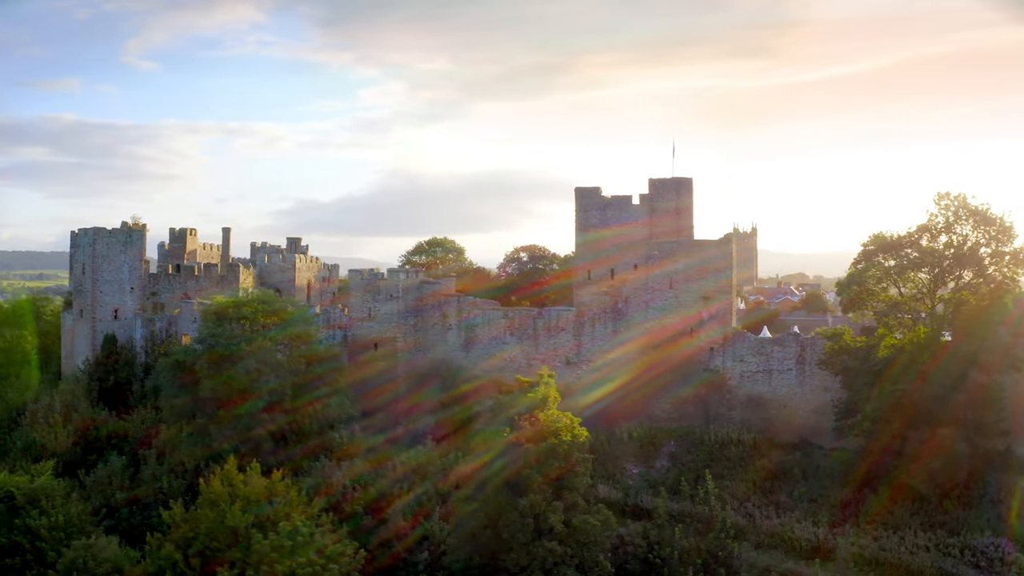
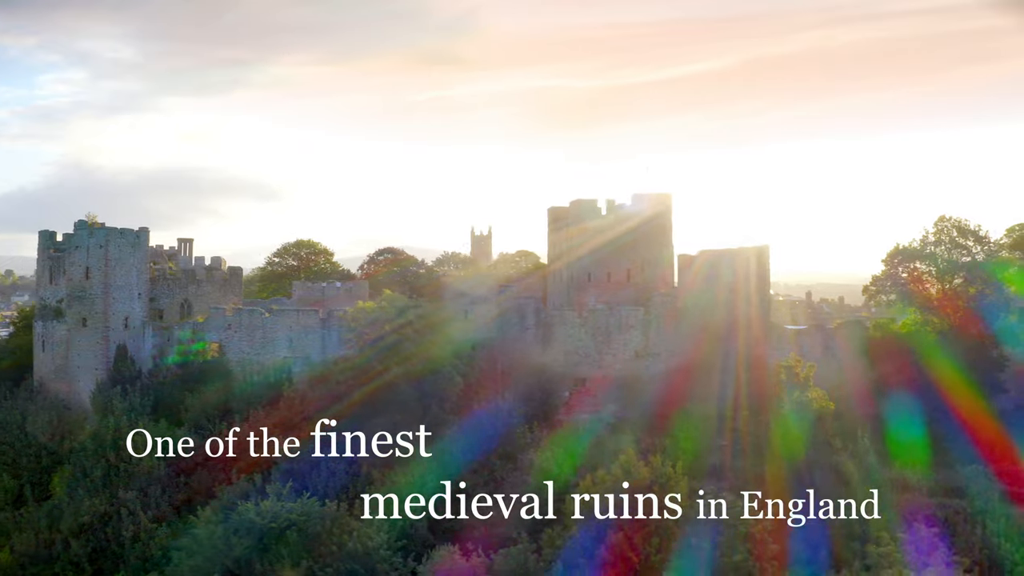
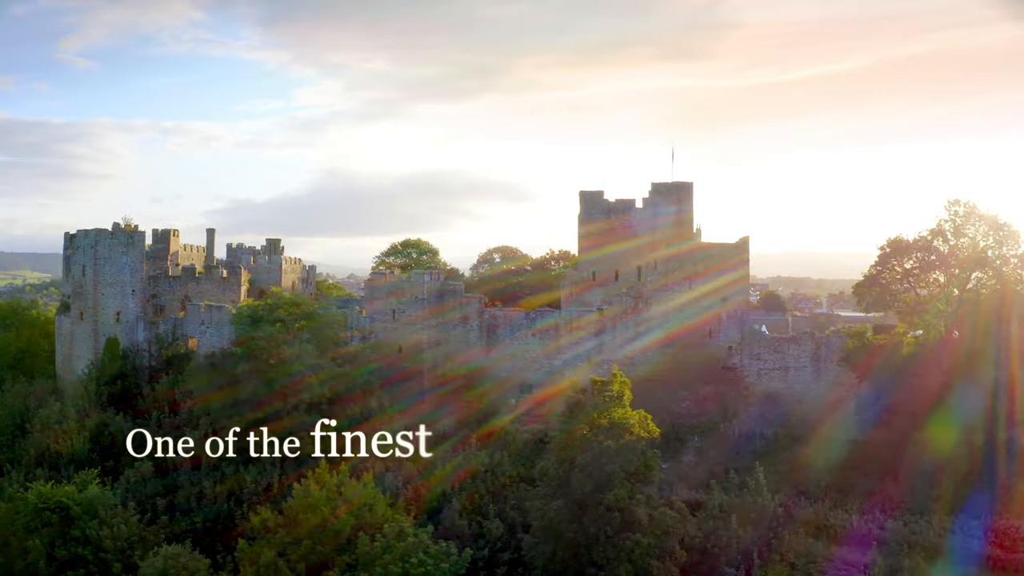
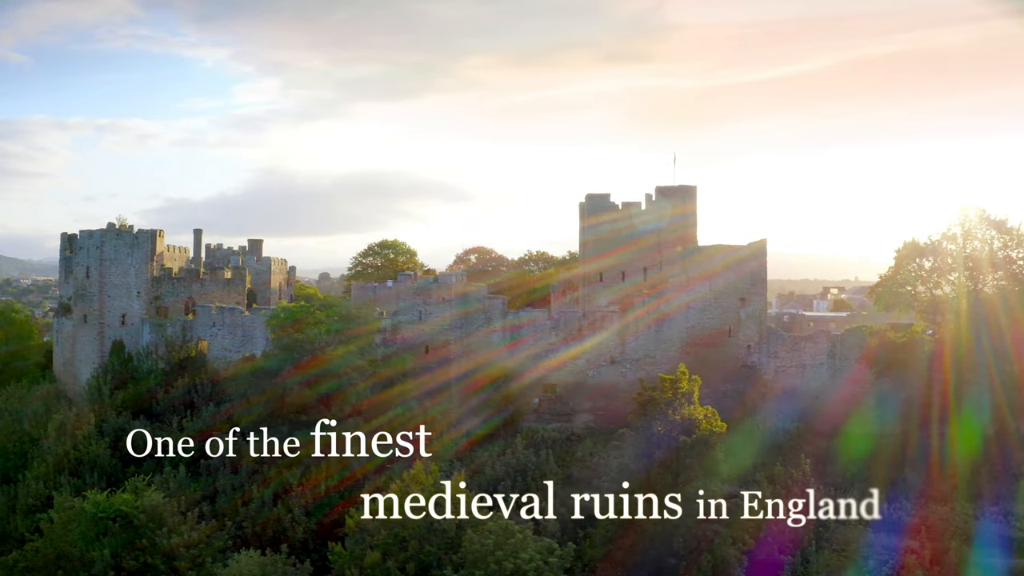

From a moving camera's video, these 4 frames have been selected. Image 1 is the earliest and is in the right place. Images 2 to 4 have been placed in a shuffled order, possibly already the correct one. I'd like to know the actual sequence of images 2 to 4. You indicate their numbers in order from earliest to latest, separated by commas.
3, 4, 2
